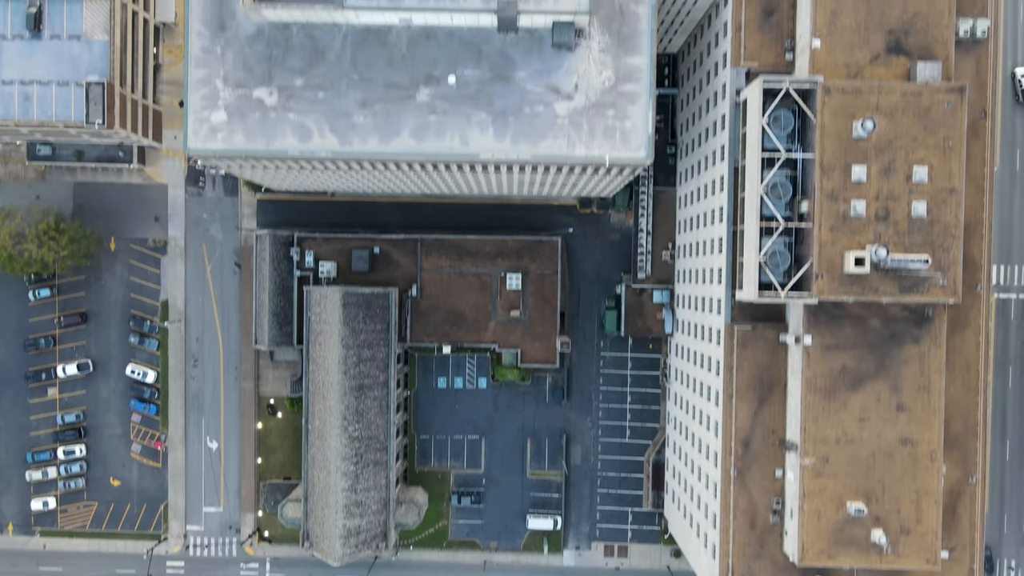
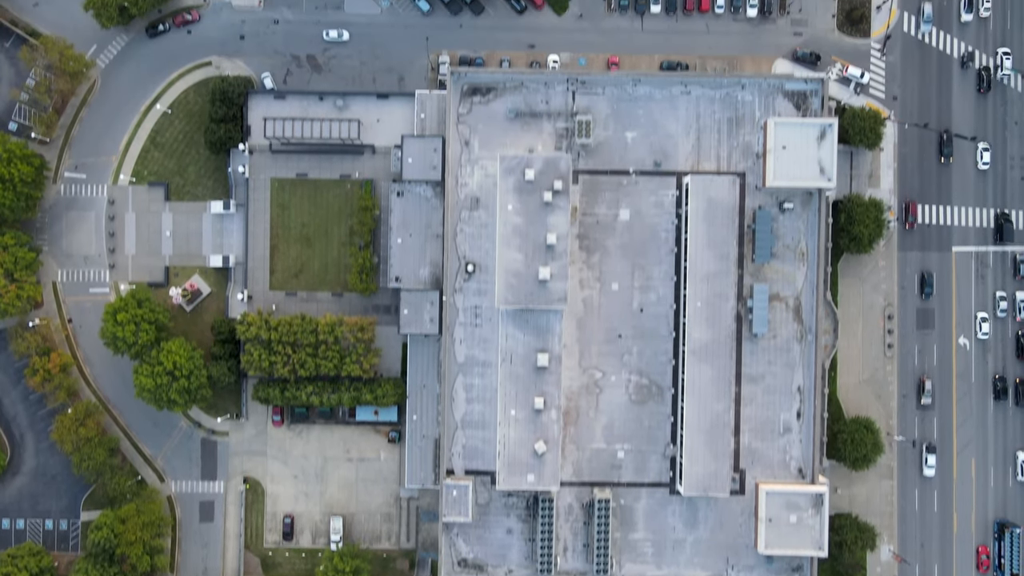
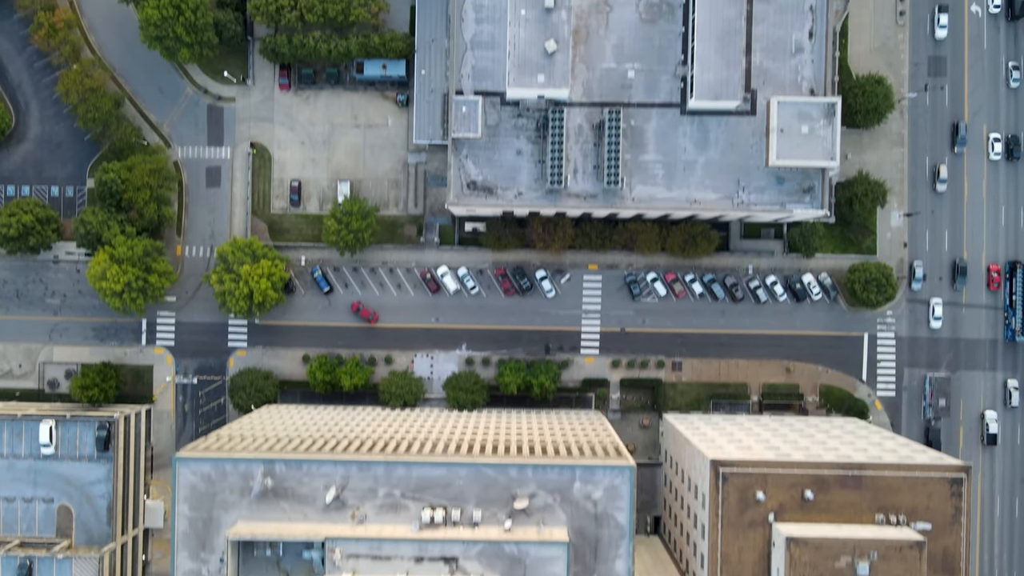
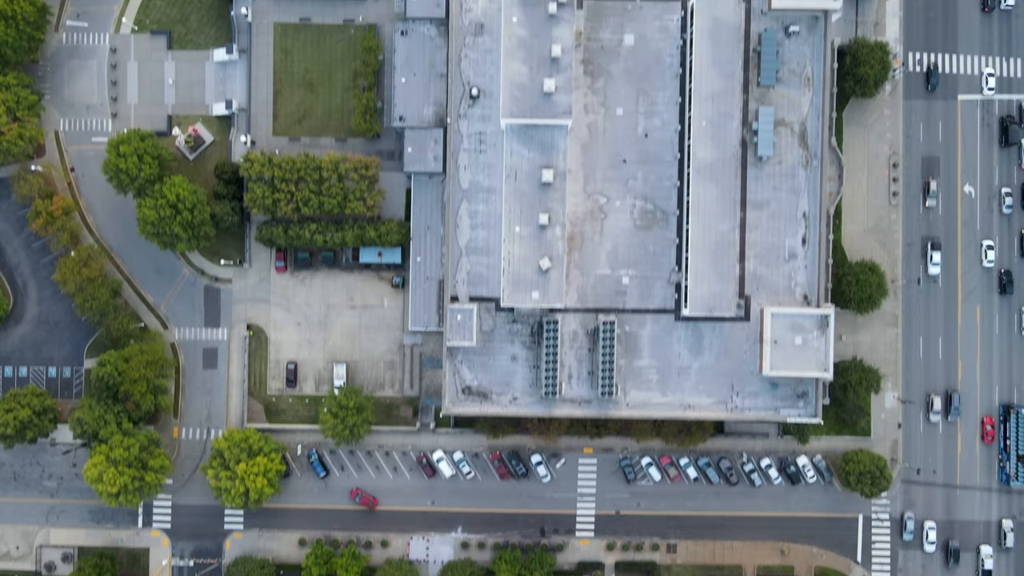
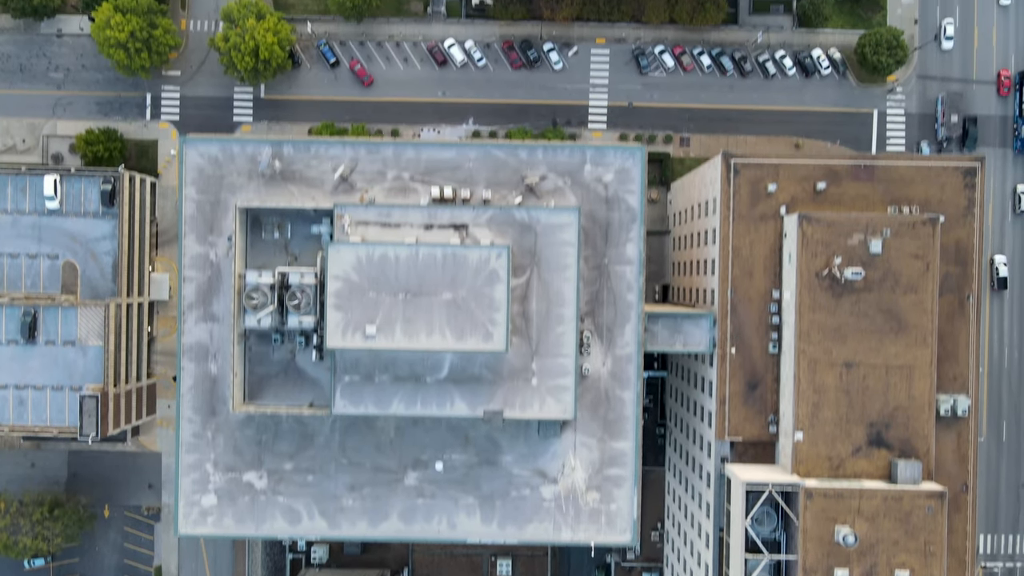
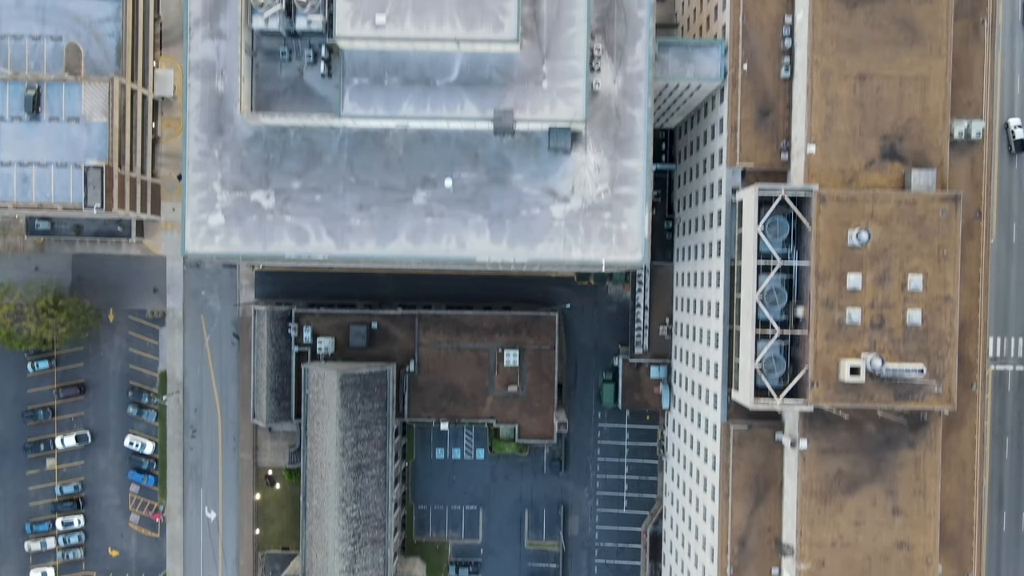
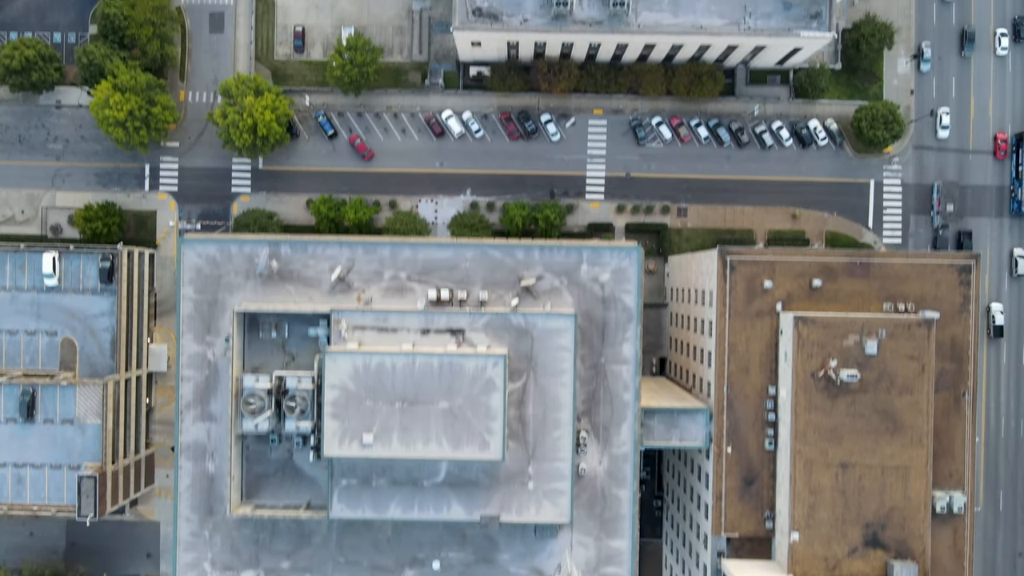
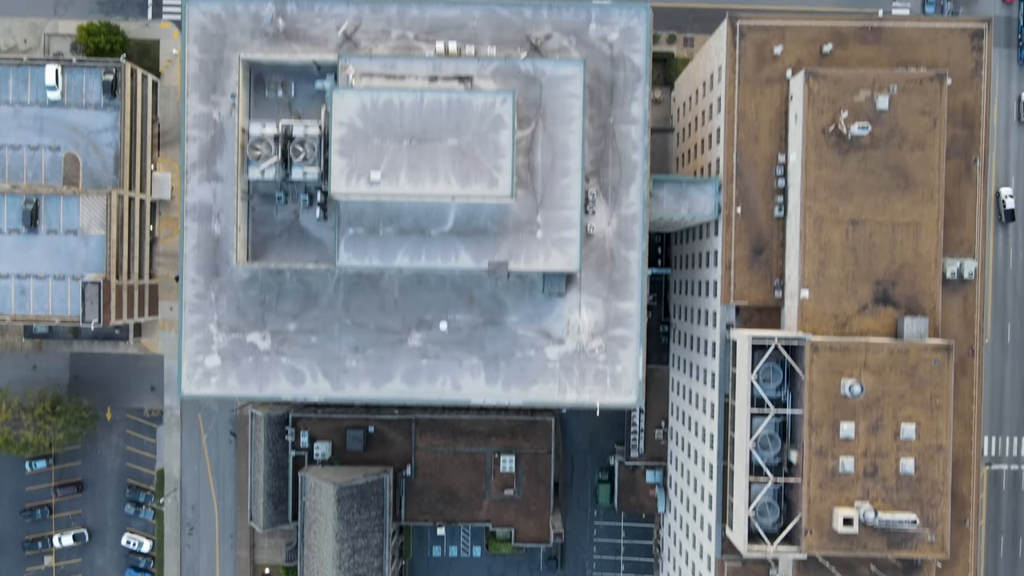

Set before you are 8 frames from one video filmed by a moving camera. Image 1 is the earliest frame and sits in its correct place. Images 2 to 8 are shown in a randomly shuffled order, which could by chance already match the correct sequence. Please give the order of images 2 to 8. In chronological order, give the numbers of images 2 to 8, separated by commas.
6, 8, 5, 7, 3, 4, 2
